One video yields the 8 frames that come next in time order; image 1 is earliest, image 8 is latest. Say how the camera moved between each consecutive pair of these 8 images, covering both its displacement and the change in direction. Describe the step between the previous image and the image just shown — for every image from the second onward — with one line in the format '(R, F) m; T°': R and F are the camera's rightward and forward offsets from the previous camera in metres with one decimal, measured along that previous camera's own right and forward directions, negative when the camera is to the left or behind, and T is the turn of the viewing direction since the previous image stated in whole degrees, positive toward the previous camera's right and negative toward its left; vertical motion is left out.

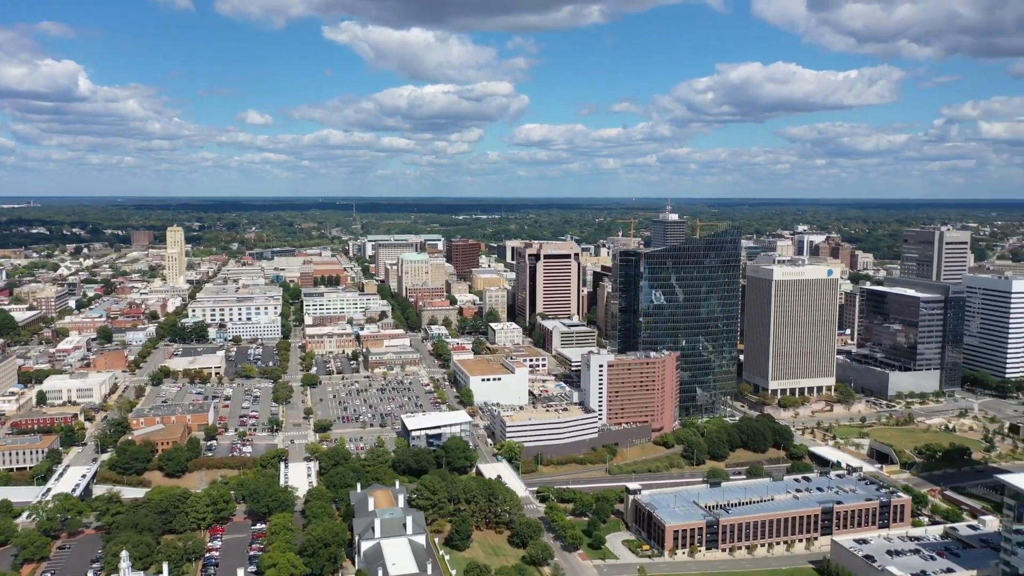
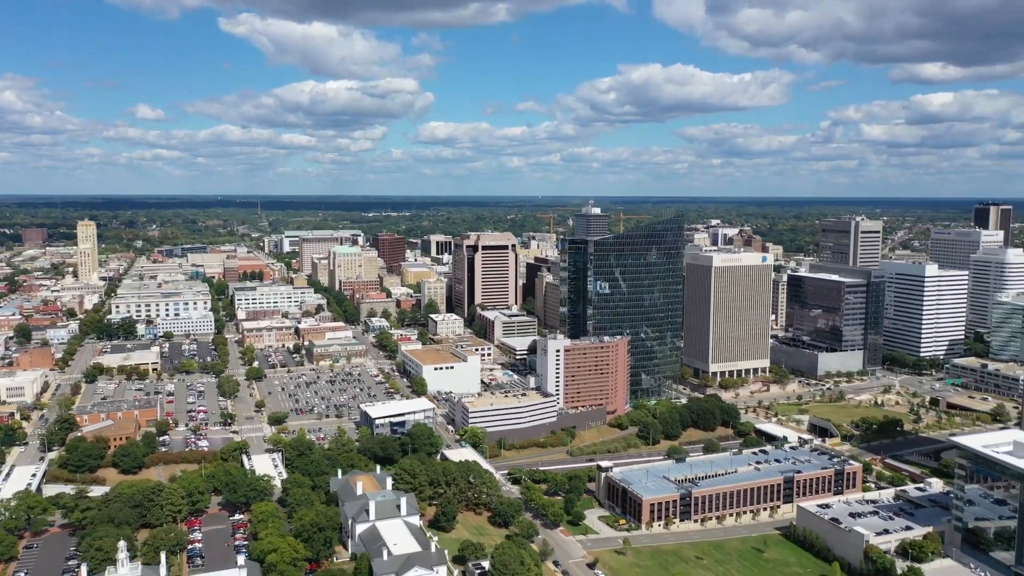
(-4.2, -0.1) m; +7°
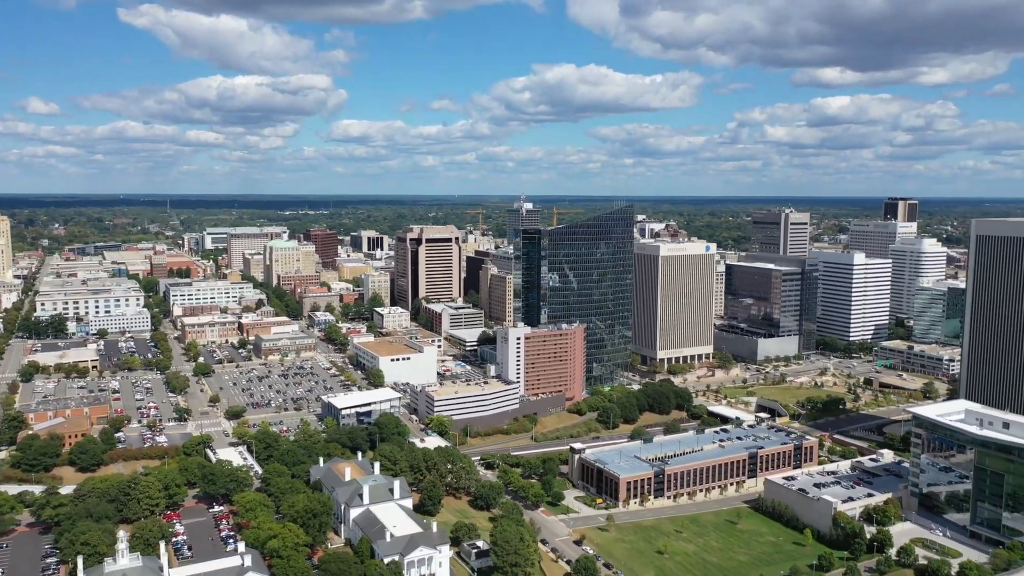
(-3.7, -0.2) m; +6°
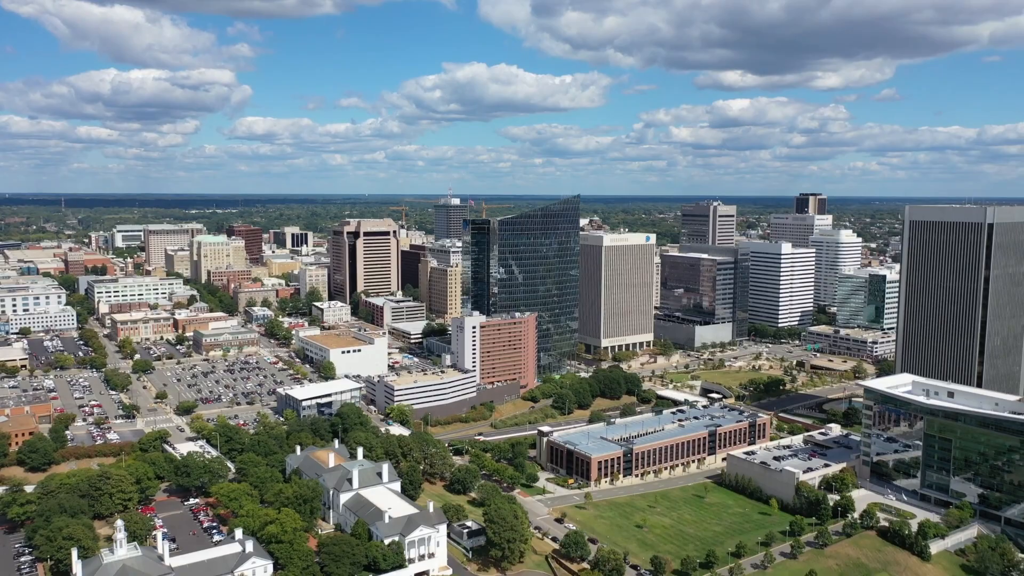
(-3.7, -0.2) m; +6°
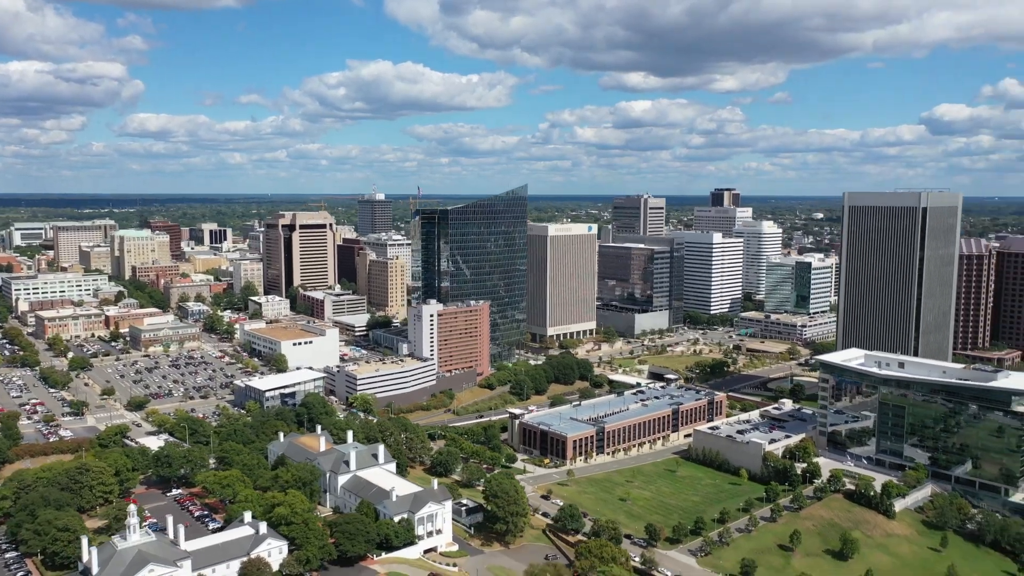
(-4.2, -0.2) m; +6°
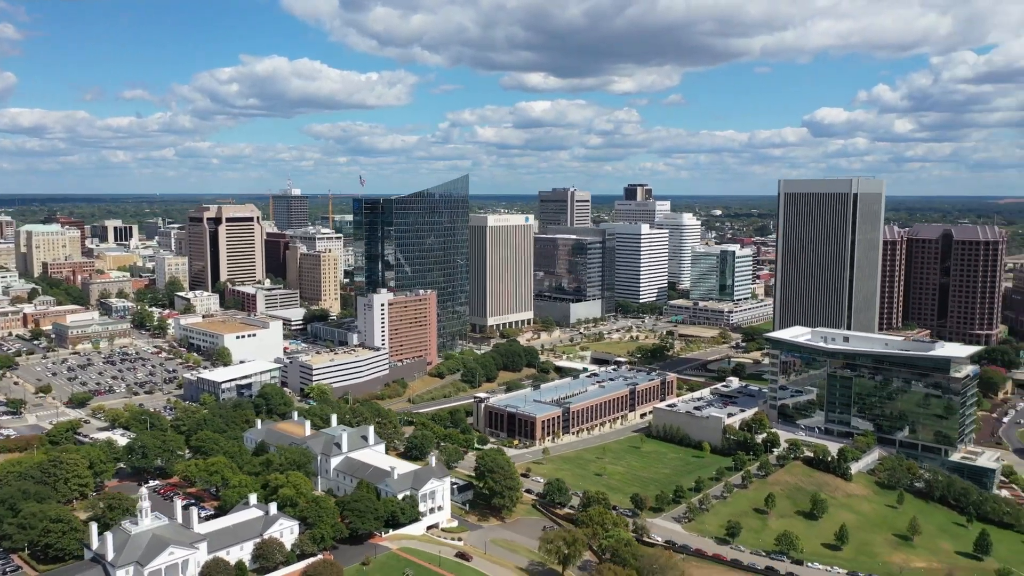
(-4.2, -0.2) m; +7°
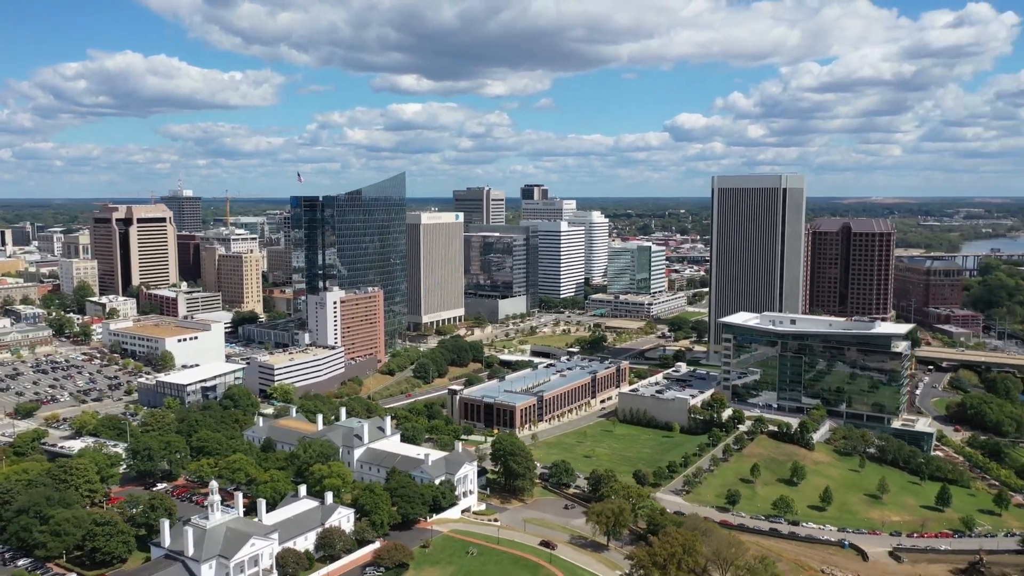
(-6.8, -0.7) m; +9°
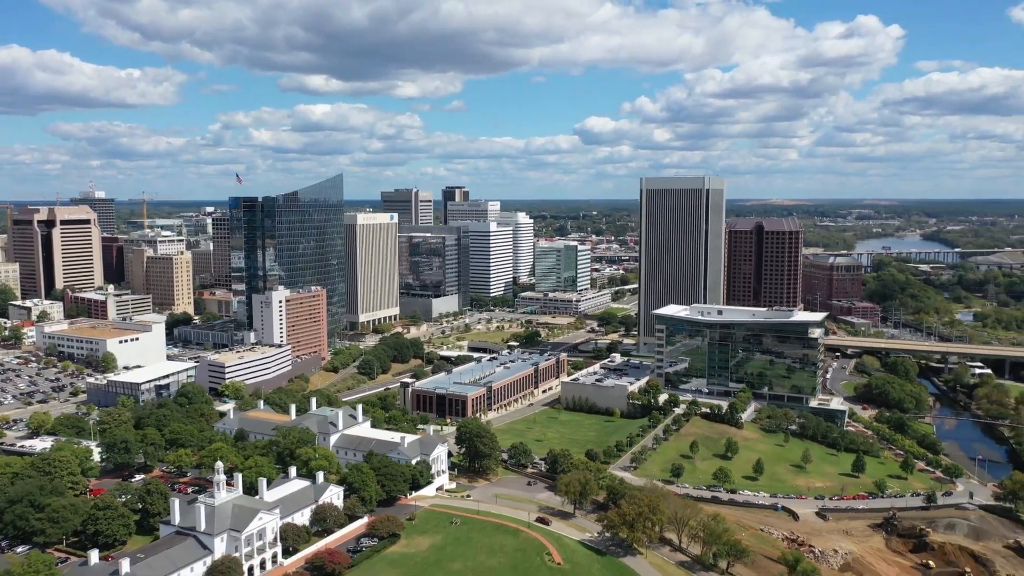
(-2.6, -2.7) m; +6°
